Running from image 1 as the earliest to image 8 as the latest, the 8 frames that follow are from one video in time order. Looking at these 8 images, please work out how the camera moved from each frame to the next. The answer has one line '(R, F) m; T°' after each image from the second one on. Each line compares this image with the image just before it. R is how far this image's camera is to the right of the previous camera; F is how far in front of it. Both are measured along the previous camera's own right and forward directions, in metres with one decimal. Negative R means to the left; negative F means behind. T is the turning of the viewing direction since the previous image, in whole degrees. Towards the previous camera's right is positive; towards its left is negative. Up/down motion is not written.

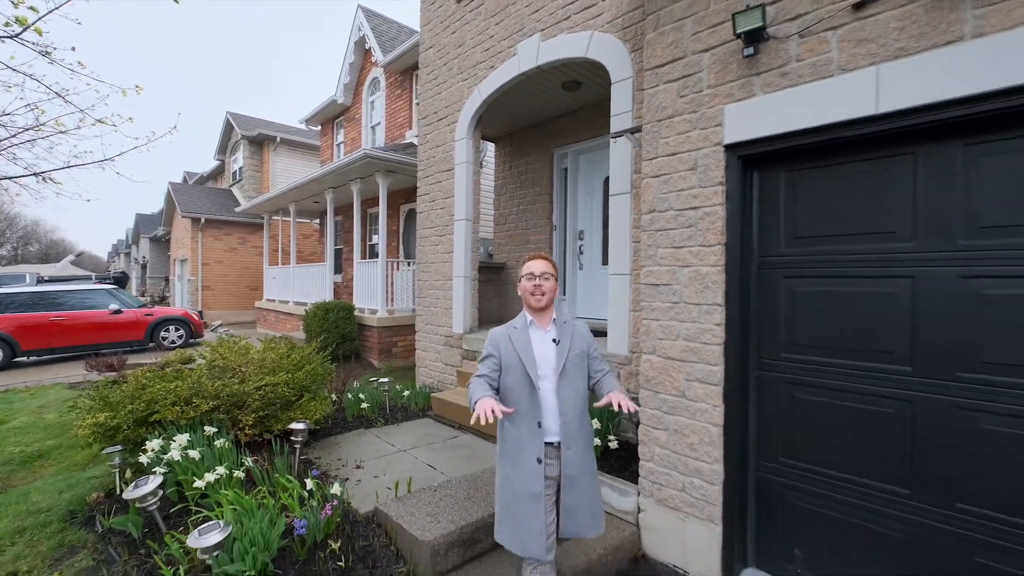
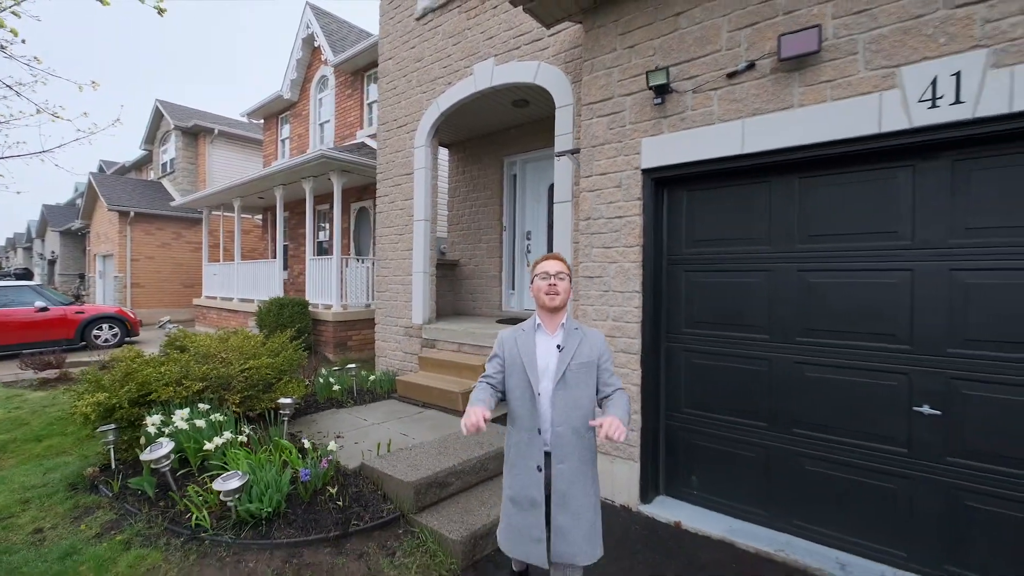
(-0.2, -0.6) m; +7°
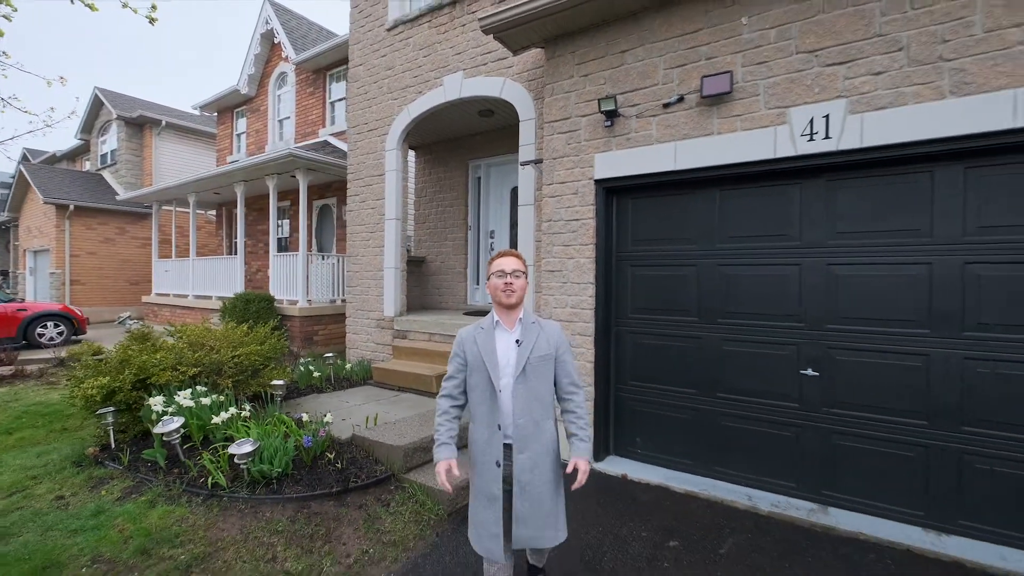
(-0.1, -0.5) m; +6°
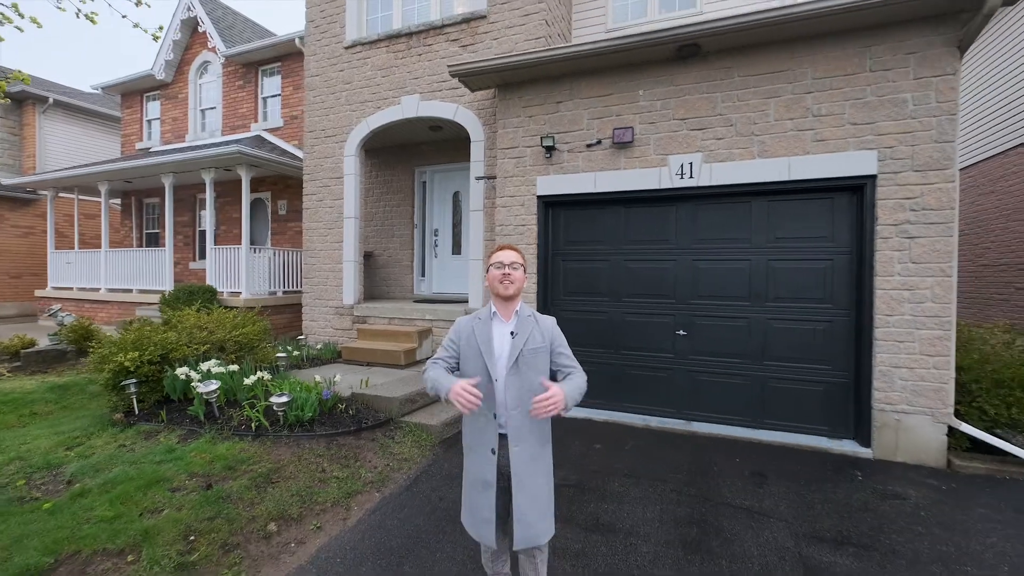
(-0.6, -1.2) m; +11°
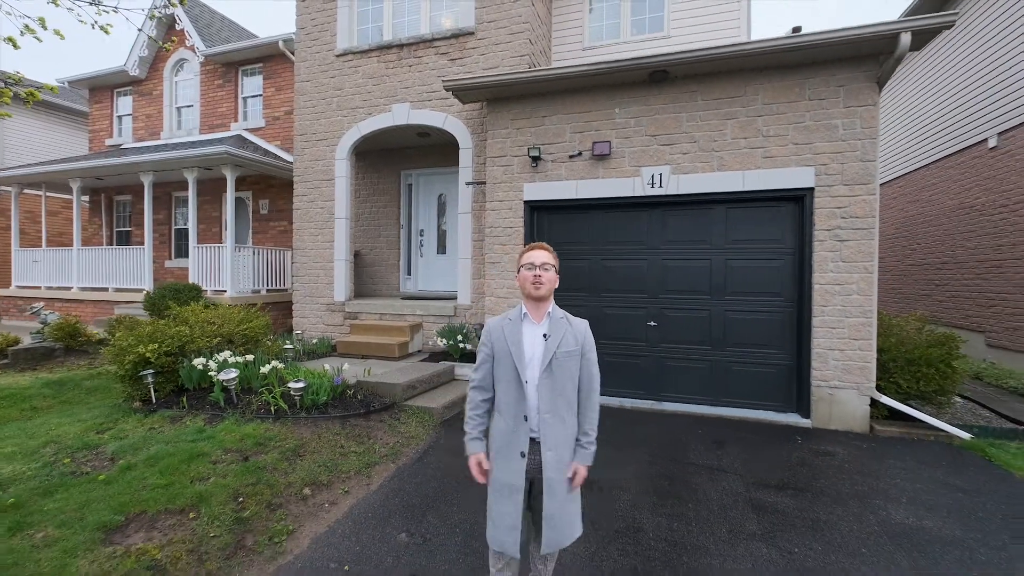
(-0.3, -0.5) m; +4°
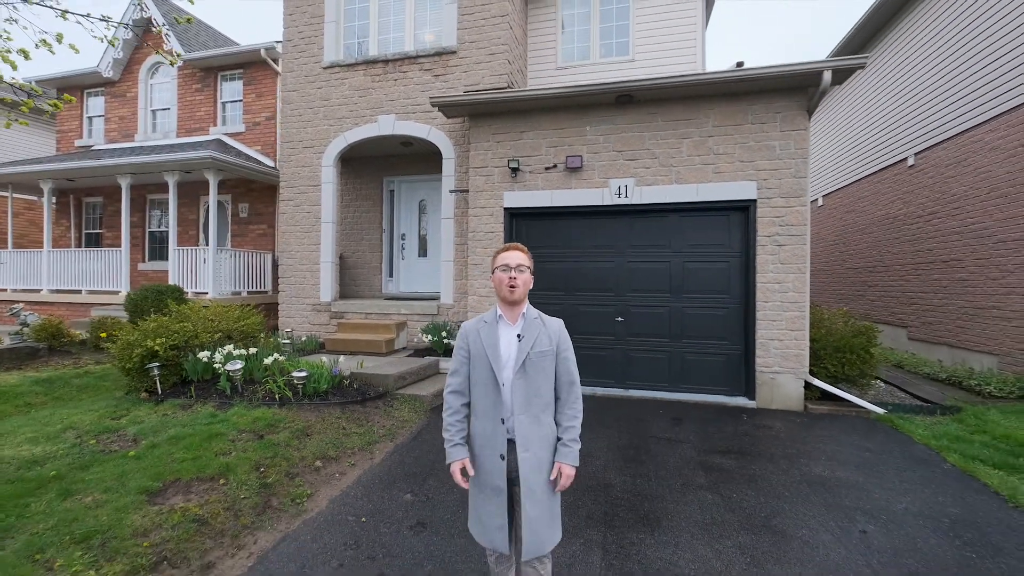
(-0.1, -0.5) m; +4°
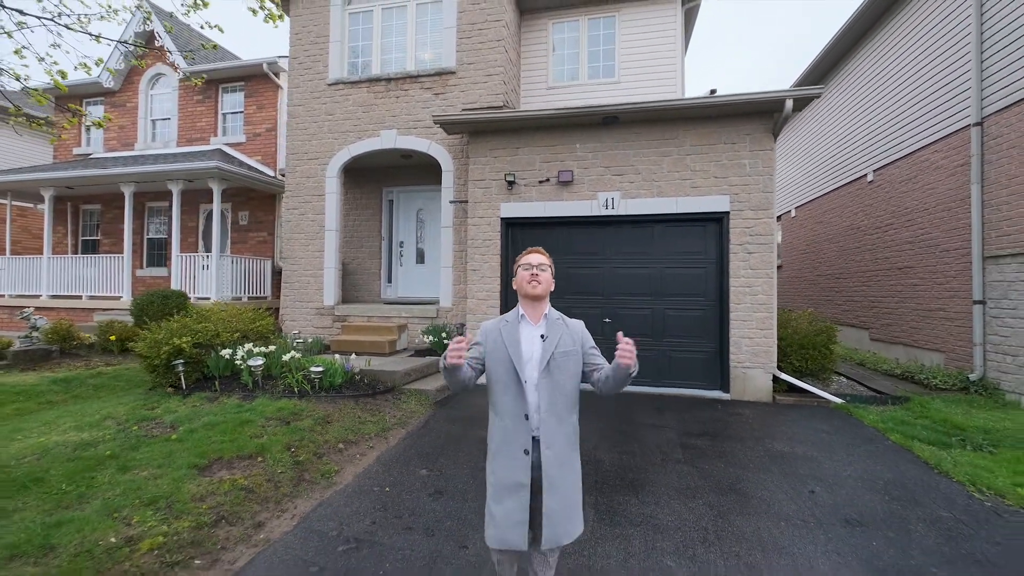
(-0.1, -0.5) m; +2°
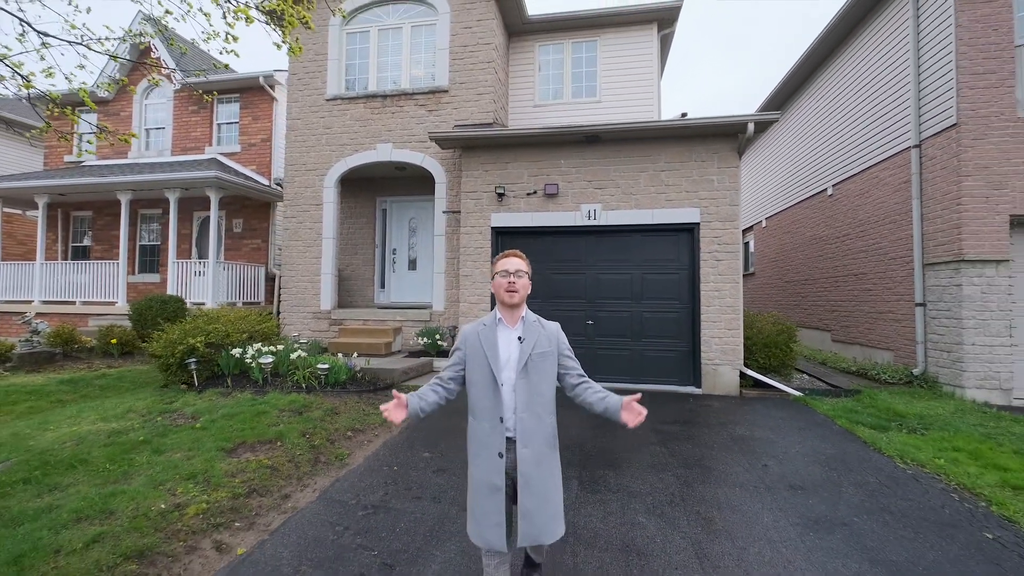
(-0.1, -0.5) m; +2°
